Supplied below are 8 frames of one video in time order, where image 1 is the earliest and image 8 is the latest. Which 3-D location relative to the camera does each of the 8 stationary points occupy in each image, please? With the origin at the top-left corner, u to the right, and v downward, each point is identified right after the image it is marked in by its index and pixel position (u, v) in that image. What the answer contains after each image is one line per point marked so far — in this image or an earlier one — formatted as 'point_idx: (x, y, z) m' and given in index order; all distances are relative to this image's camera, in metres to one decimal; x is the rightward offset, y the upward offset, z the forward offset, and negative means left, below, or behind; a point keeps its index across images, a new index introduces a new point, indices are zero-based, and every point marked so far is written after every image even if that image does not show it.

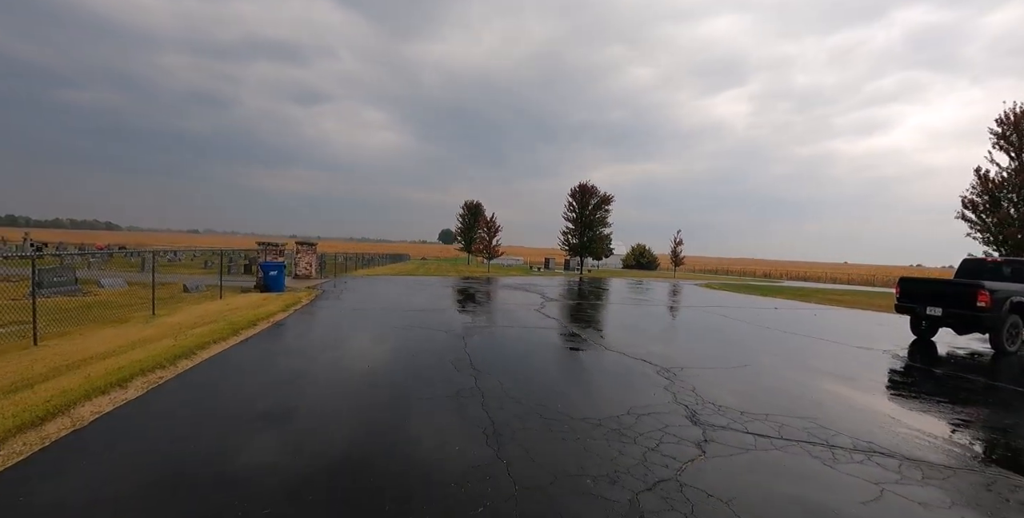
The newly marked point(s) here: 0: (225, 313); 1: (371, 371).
0: (-4.9, -1.0, +8.1) m
1: (-2.3, -1.5, +8.4) m
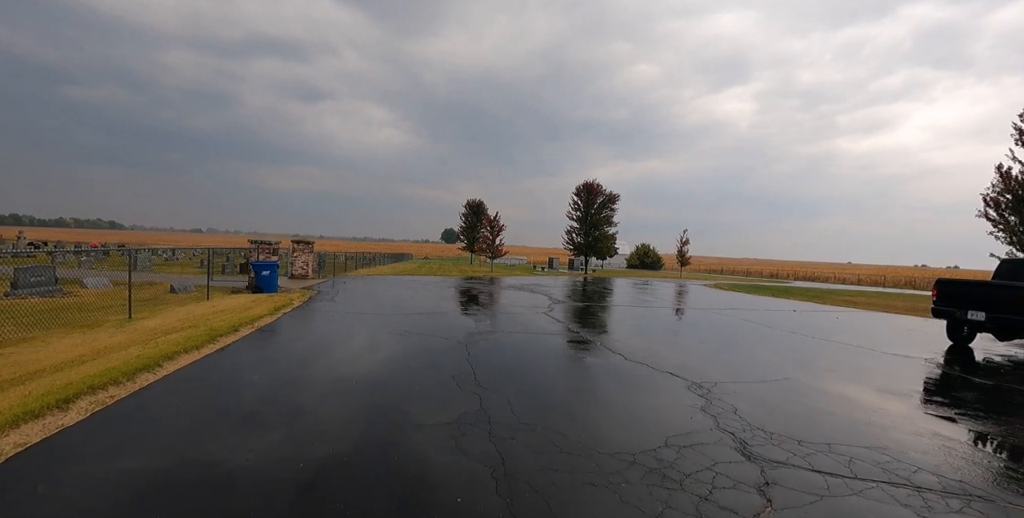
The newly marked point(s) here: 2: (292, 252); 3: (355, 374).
0: (-4.8, -1.0, +7.5) m
1: (-2.2, -1.5, +7.8) m
2: (-8.0, +0.2, +17.5) m
3: (-2.4, -1.4, +7.8) m
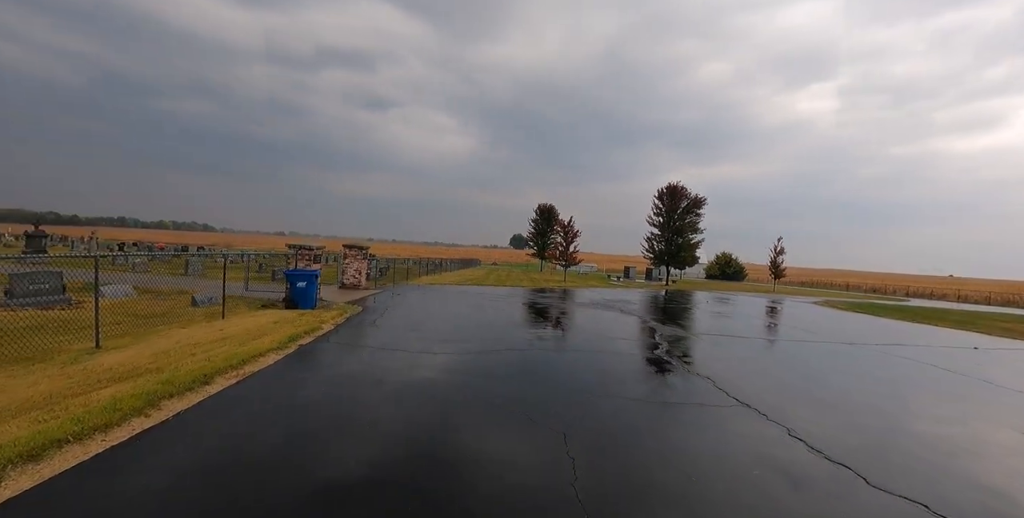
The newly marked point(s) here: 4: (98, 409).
0: (-3.6, -1.1, +5.5) m
1: (-1.0, -1.6, +5.4) m
2: (-5.4, 0.0, +15.8) m
3: (-1.2, -1.6, +5.5) m
4: (-3.1, -1.1, +3.5) m
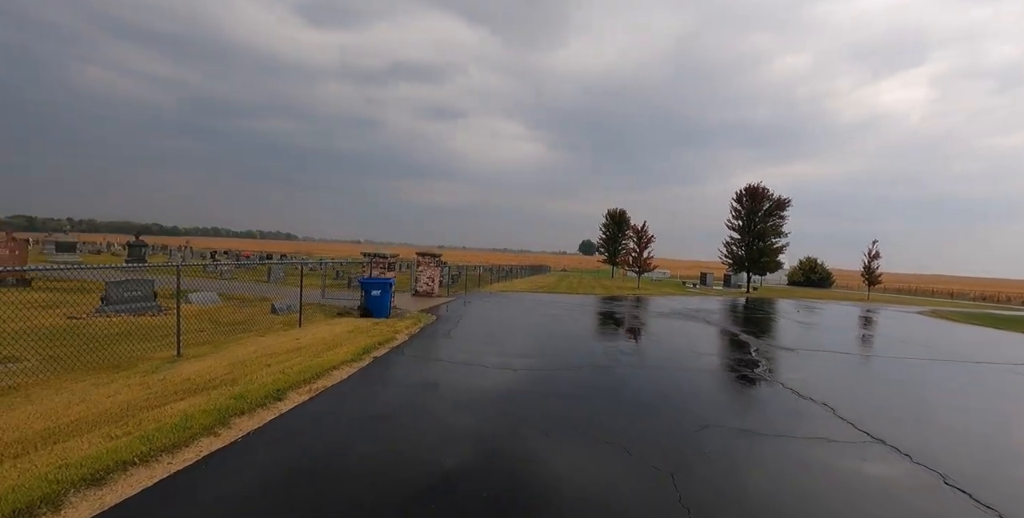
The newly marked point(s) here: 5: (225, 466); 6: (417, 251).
0: (-2.6, -1.1, +5.3) m
1: (-0.1, -1.7, +4.8) m
2: (-3.1, -0.3, +15.8) m
3: (-0.3, -1.6, +4.9) m
4: (-2.4, -1.2, +3.3) m
5: (-1.8, -1.3, +3.0) m
6: (-3.1, +0.3, +15.6) m
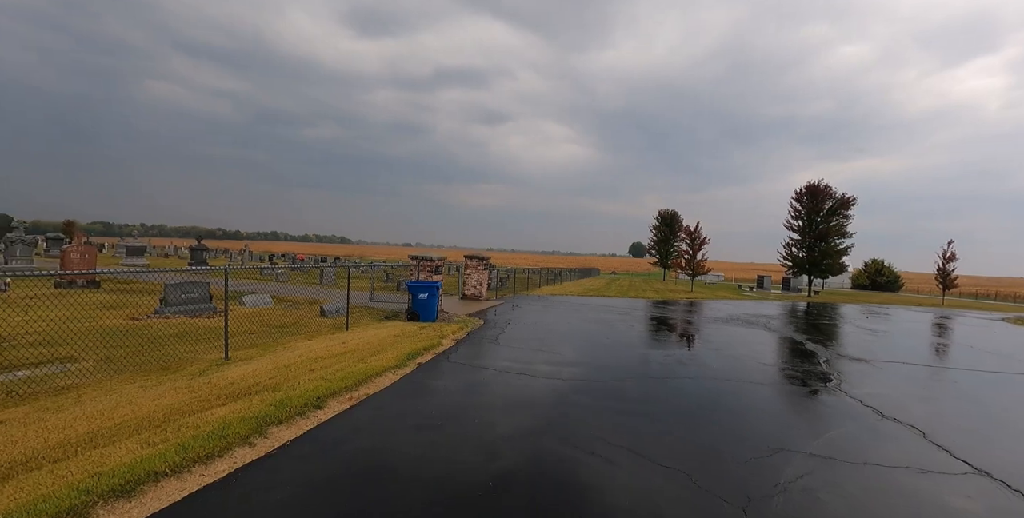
0: (-2.1, -1.2, +5.2) m
1: (+0.4, -1.7, +4.5) m
2: (-1.5, -0.3, +15.7) m
3: (+0.2, -1.6, +4.6) m
4: (-2.1, -1.2, +3.2) m
5: (-1.5, -1.3, +2.8) m
6: (-1.5, +0.2, +15.5) m
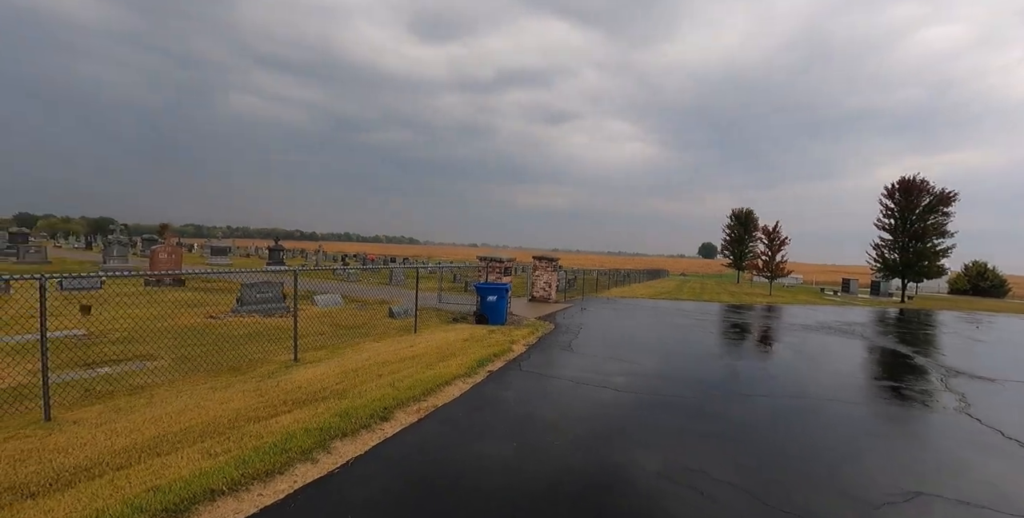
0: (-1.3, -1.1, +4.9) m
1: (+1.1, -1.7, +3.9) m
2: (+0.6, -0.4, +15.3) m
3: (+0.9, -1.6, +4.1) m
4: (-1.5, -1.2, +2.9) m
5: (-1.0, -1.3, +2.5) m
6: (+0.6, +0.2, +15.1) m
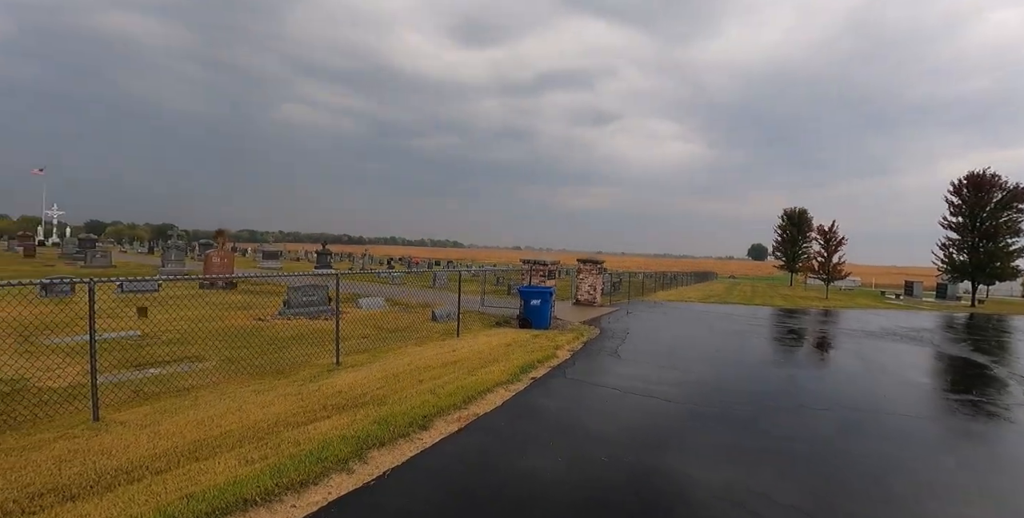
0: (-0.9, -1.2, +4.8) m
1: (+1.5, -1.7, +3.6) m
2: (+2.0, -0.4, +14.9) m
3: (+1.3, -1.6, +3.7) m
4: (-1.3, -1.2, +2.8) m
5: (-0.8, -1.3, +2.4) m
6: (+1.9, +0.1, +14.8) m
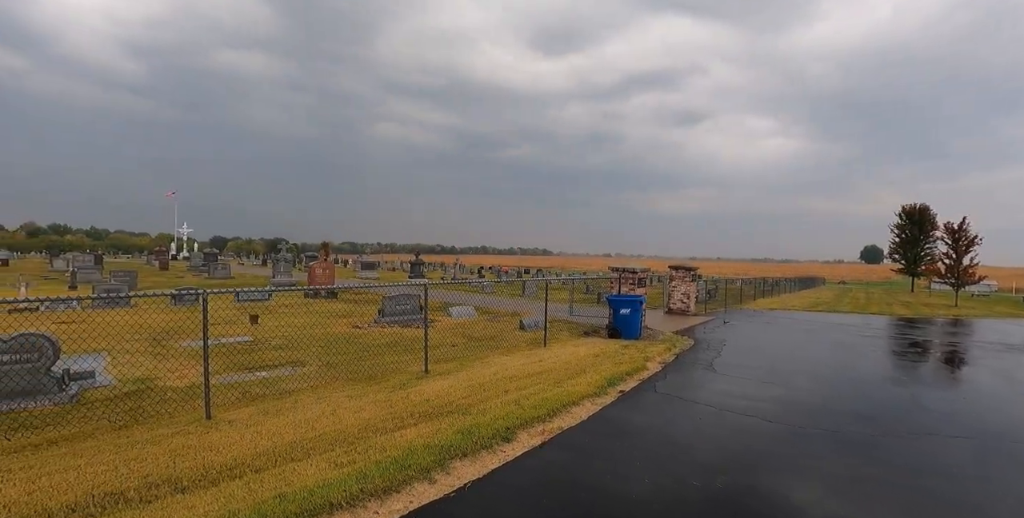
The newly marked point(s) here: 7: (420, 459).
0: (0.0, -1.2, +4.7) m
1: (+2.1, -1.7, +3.1) m
2: (+4.6, -0.6, +14.2) m
3: (+1.9, -1.7, +3.3) m
4: (-0.7, -1.2, +2.8) m
5: (-0.4, -1.3, +2.3) m
6: (+4.5, -0.1, +14.0) m
7: (-0.5, -1.2, +2.9) m
